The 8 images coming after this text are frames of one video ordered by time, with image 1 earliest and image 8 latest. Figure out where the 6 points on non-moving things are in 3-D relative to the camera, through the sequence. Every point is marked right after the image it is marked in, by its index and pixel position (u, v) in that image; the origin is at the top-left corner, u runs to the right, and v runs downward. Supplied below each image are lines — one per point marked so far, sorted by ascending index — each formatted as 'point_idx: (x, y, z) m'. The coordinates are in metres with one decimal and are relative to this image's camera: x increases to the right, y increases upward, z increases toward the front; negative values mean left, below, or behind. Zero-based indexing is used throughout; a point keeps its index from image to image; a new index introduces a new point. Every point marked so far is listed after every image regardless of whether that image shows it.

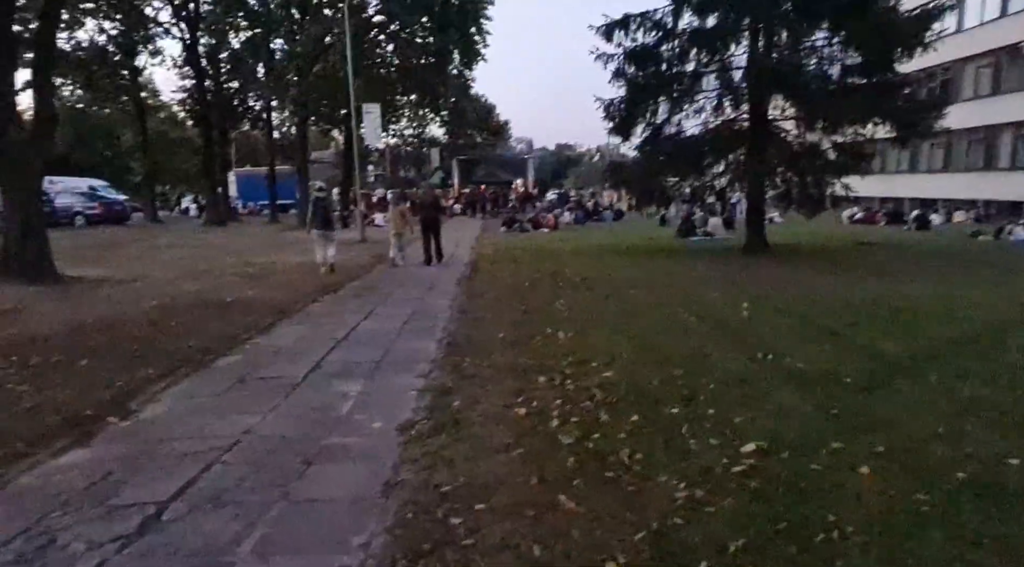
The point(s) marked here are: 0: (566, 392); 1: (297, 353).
0: (+0.4, -0.9, +5.9) m
1: (-2.5, -0.8, +8.3) m
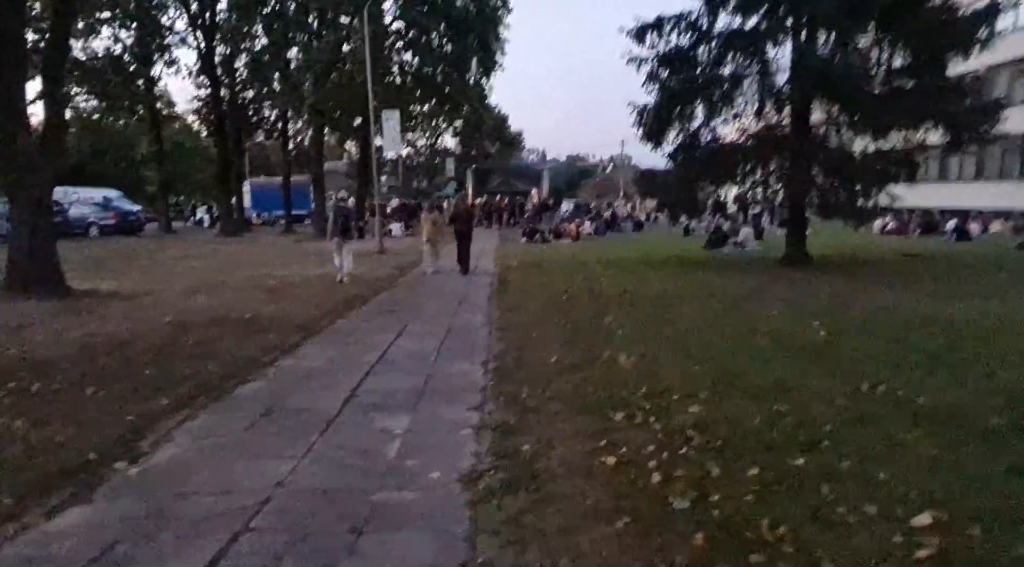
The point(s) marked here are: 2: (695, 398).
0: (+1.0, -1.1, +5.0) m
1: (-1.9, -1.0, +7.4) m
2: (+1.5, -0.9, +5.9) m
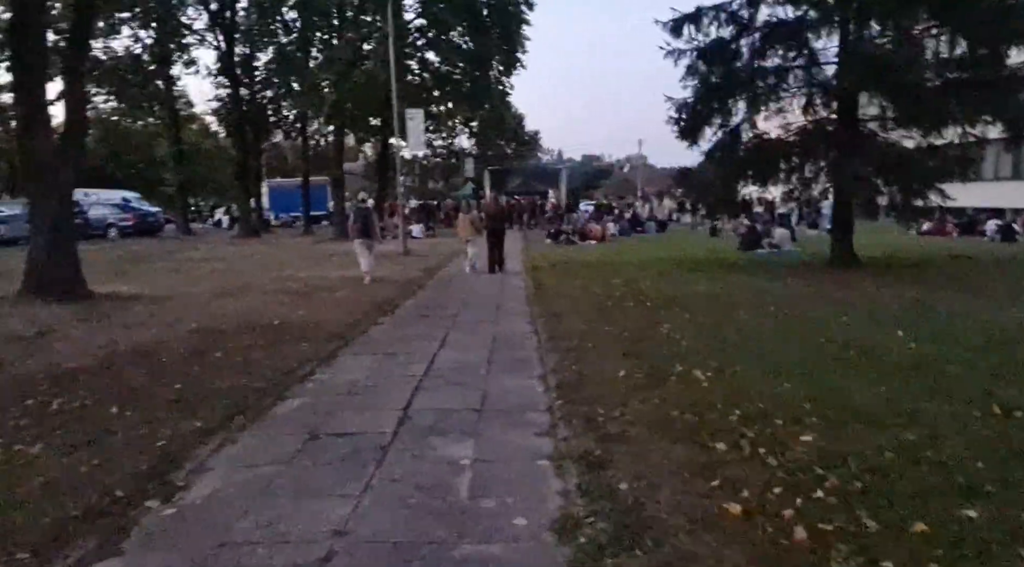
0: (+1.6, -1.1, +4.3) m
1: (-1.3, -1.0, +6.7) m
2: (+2.1, -1.0, +5.2) m
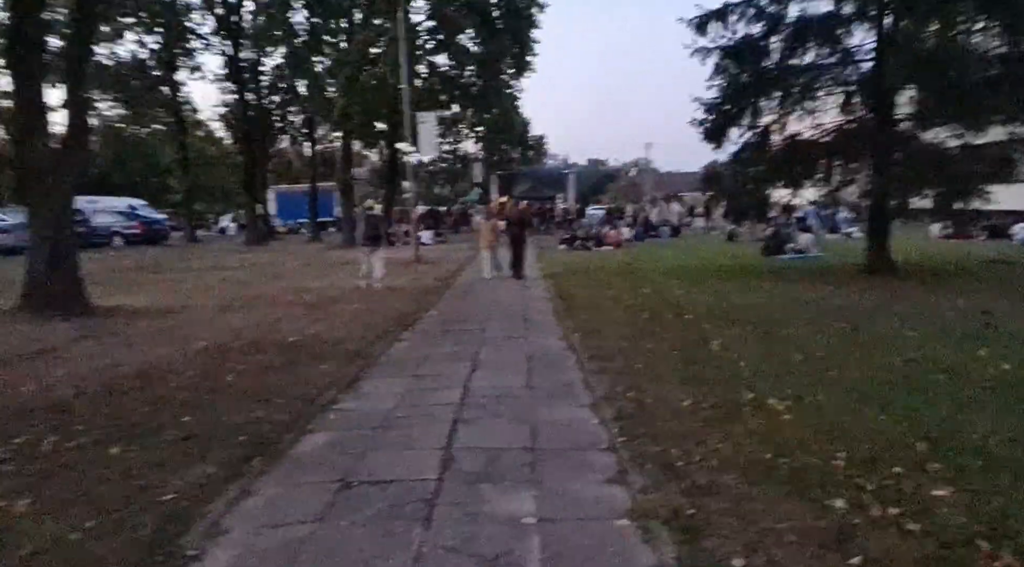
0: (+2.0, -1.2, +3.4) m
1: (-0.9, -1.2, +5.9) m
2: (+2.5, -1.1, +4.4) m
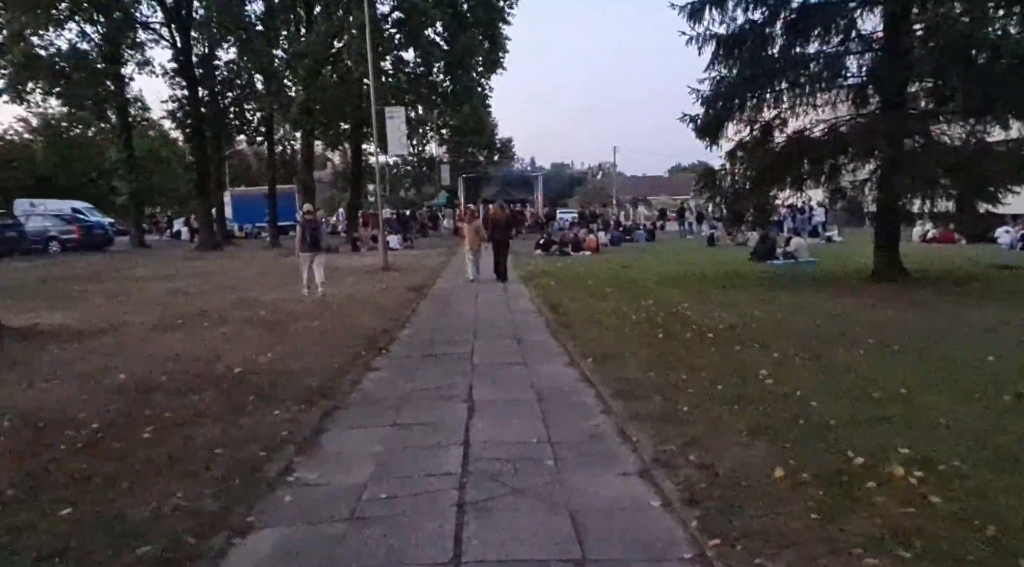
0: (+2.3, -1.4, +1.8) m
1: (-0.7, -1.4, +4.1) m
2: (+2.8, -1.3, +2.7) m
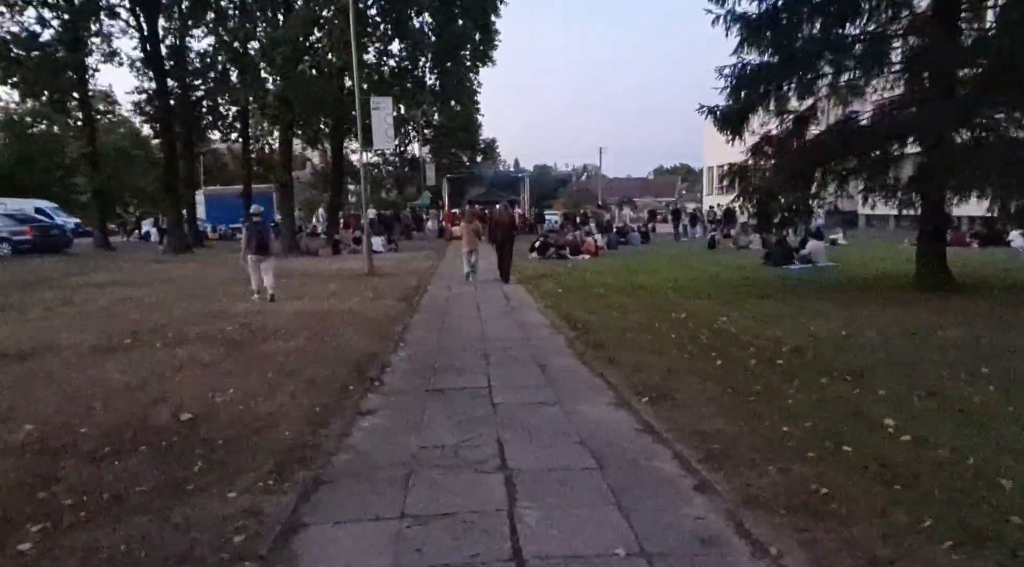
0: (+2.8, -1.5, -0.1) m
1: (-0.3, -1.5, +2.2) m
2: (+3.2, -1.4, +0.9) m
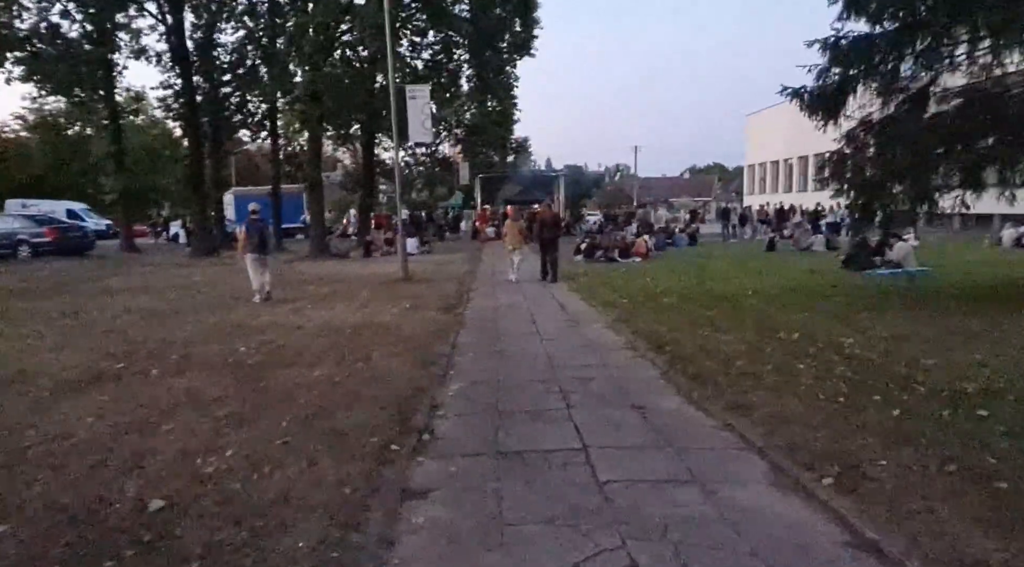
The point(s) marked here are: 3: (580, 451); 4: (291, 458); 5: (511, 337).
0: (+3.2, -1.7, -2.3) m
1: (+0.3, -1.7, +0.1) m
2: (+3.7, -1.6, -1.3) m
3: (+0.5, -1.2, +5.3) m
4: (-1.6, -1.2, +5.2) m
5: (-0.1, -0.8, +10.7) m
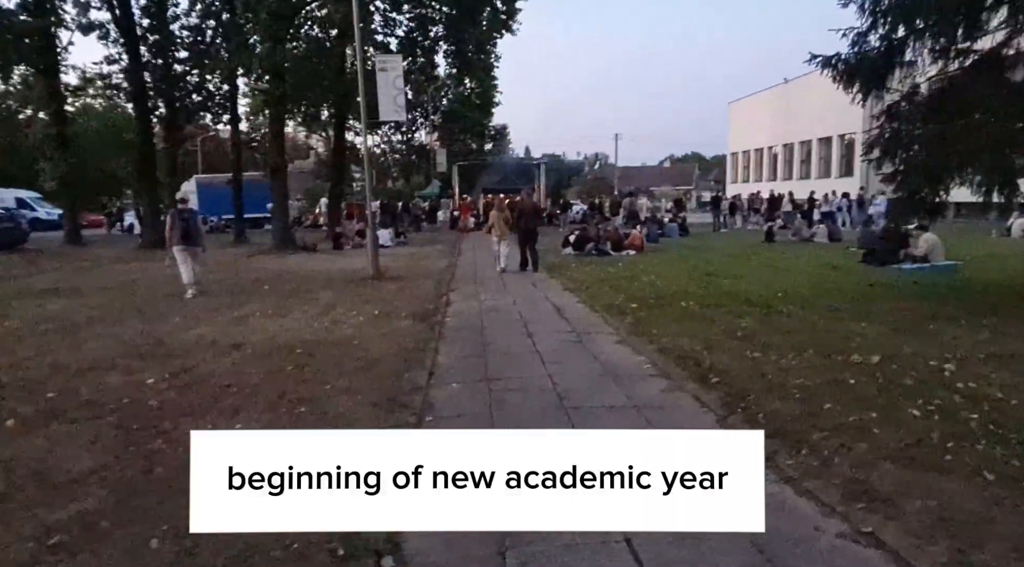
0: (+3.6, -1.9, -4.4) m
1: (+0.6, -1.9, -2.1) m
2: (+4.0, -1.8, -3.4) m
3: (+0.6, -1.4, +3.1) m
4: (-1.5, -1.4, +2.9) m
5: (-0.2, -0.9, +8.5) m
